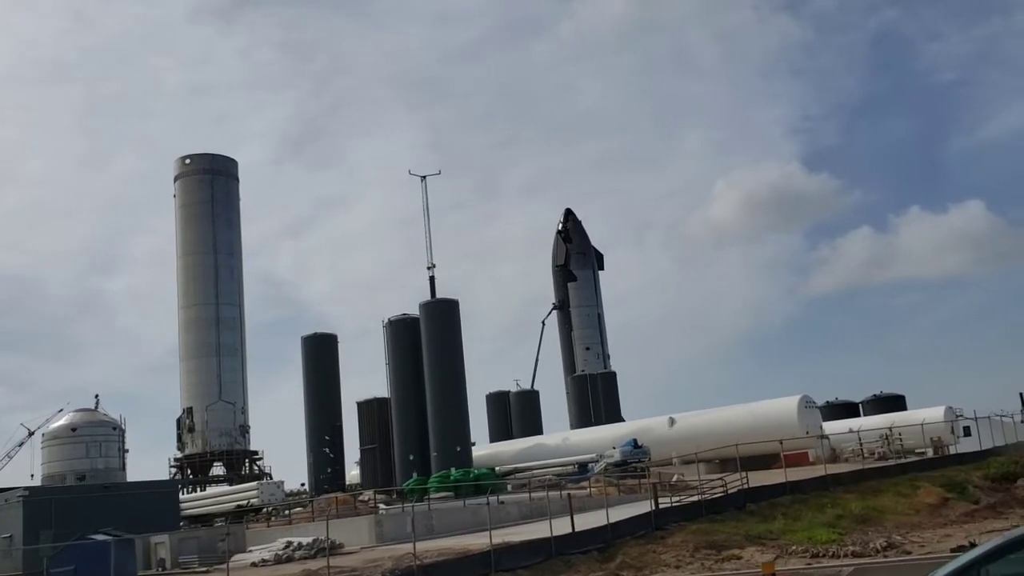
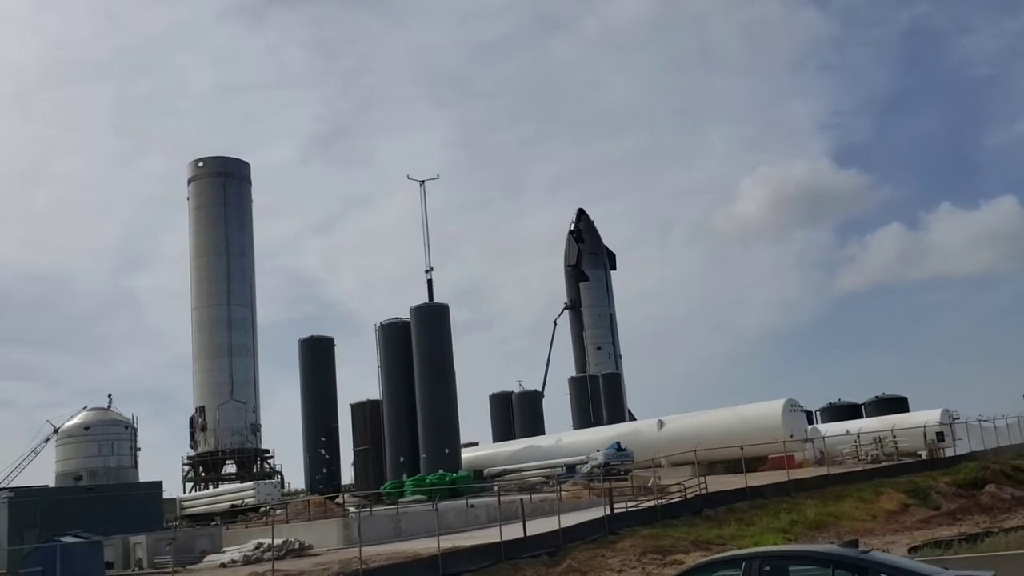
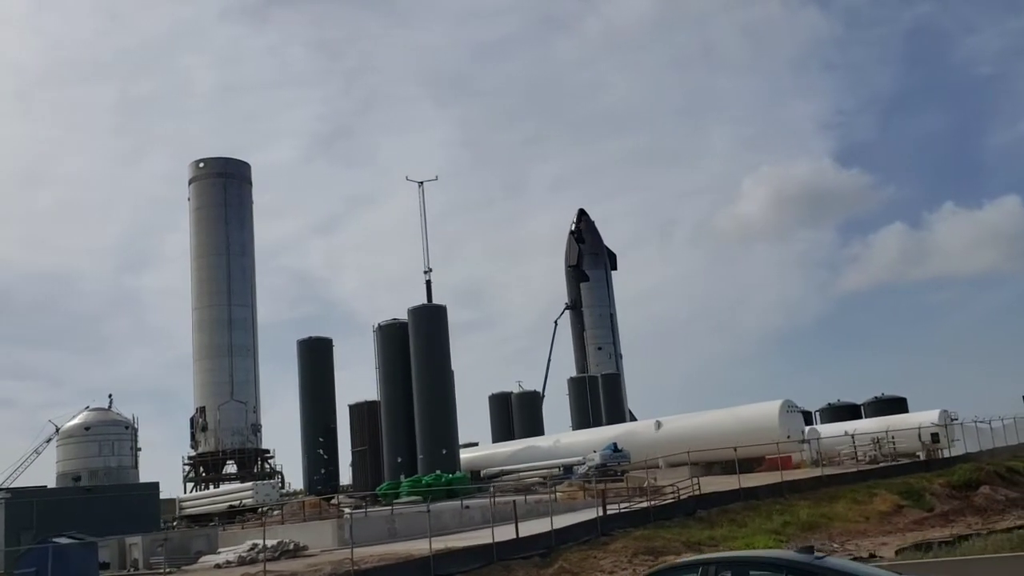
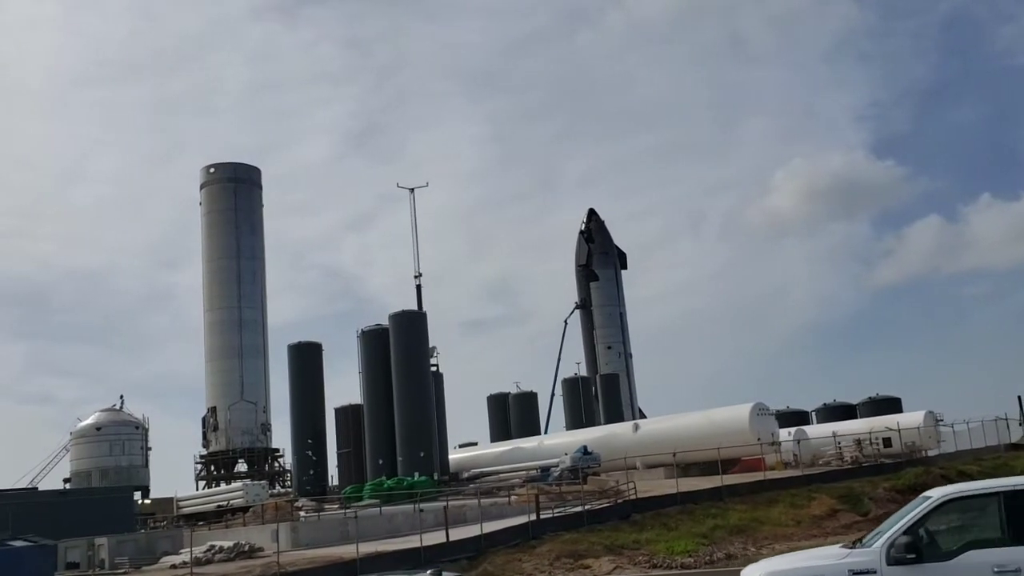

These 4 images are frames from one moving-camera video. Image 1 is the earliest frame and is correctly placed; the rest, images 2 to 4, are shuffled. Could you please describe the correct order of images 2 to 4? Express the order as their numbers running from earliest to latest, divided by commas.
2, 3, 4
